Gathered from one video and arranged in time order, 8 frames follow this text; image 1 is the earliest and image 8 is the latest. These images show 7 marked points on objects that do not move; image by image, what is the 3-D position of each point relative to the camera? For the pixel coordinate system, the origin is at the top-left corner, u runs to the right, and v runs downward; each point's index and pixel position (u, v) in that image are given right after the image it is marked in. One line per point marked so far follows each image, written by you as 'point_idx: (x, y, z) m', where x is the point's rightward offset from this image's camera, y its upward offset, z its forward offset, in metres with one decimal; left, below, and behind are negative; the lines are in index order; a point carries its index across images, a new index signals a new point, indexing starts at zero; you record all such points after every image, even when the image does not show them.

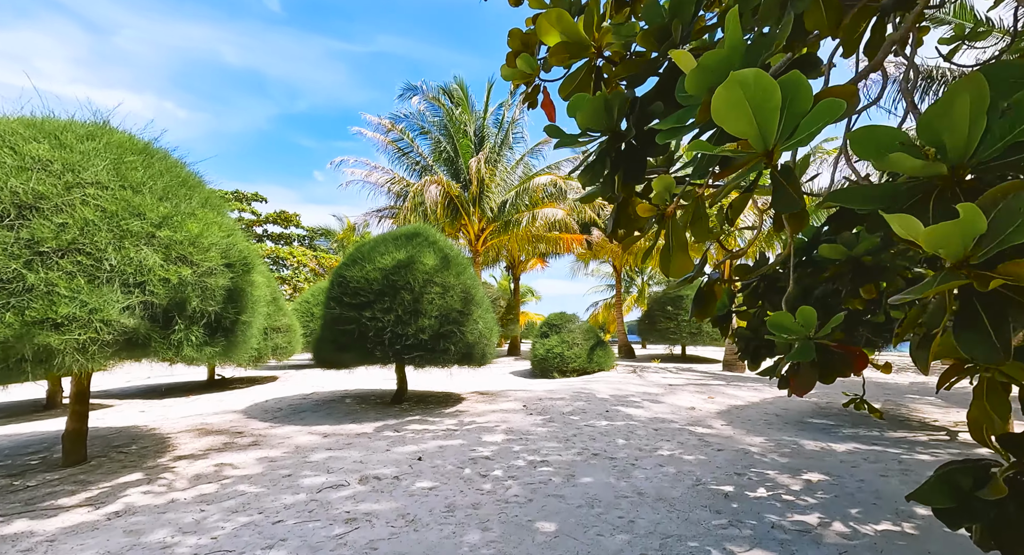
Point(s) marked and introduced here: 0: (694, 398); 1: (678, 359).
0: (+2.9, -1.9, +7.6) m
1: (+6.4, -3.2, +18.9) m
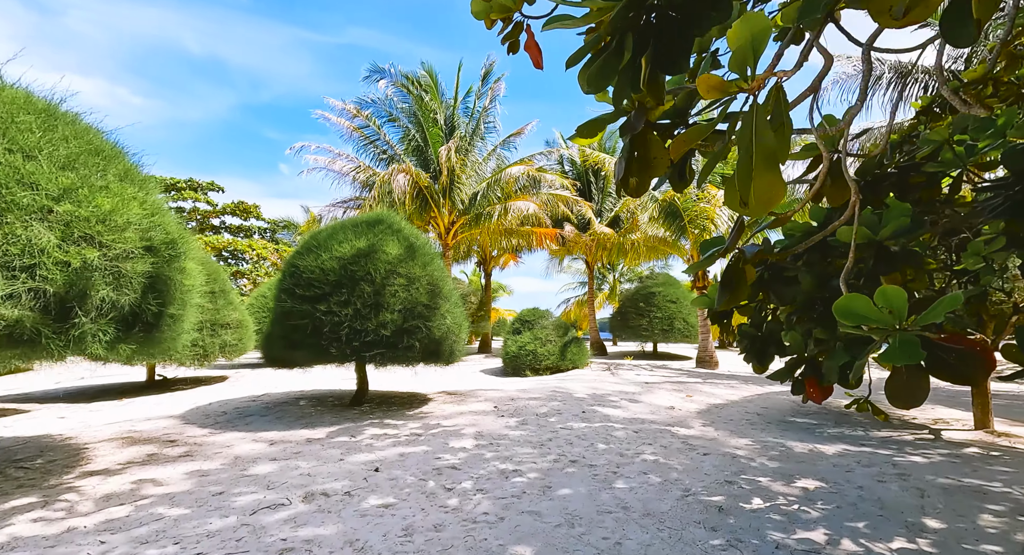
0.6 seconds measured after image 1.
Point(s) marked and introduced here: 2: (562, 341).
0: (+2.4, -1.8, +7.3) m
1: (+5.3, -3.0, +18.8) m
2: (+1.1, -1.4, +10.5) m
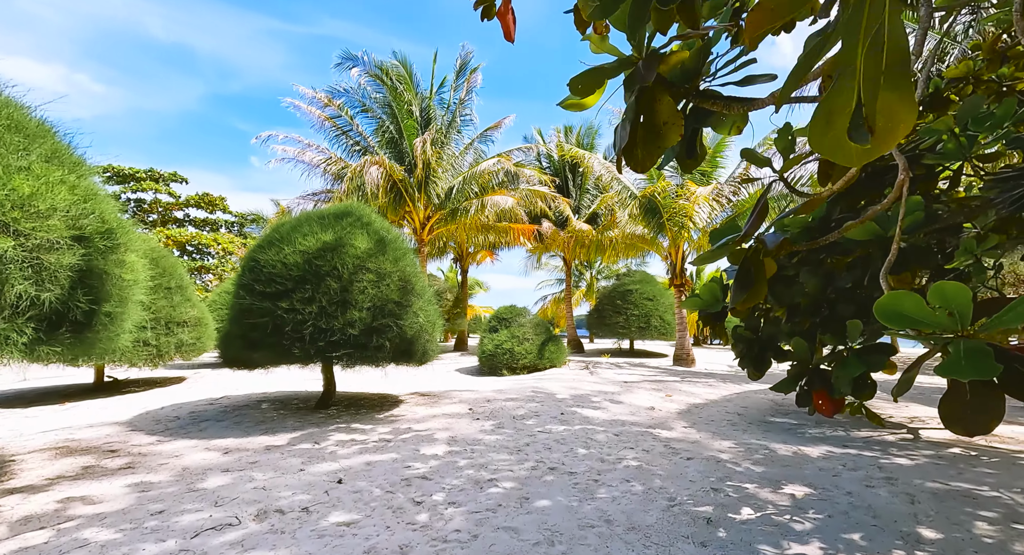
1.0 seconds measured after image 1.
0: (+2.1, -1.8, +7.2) m
1: (+4.4, -2.9, +18.8) m
2: (+0.6, -1.3, +10.2) m
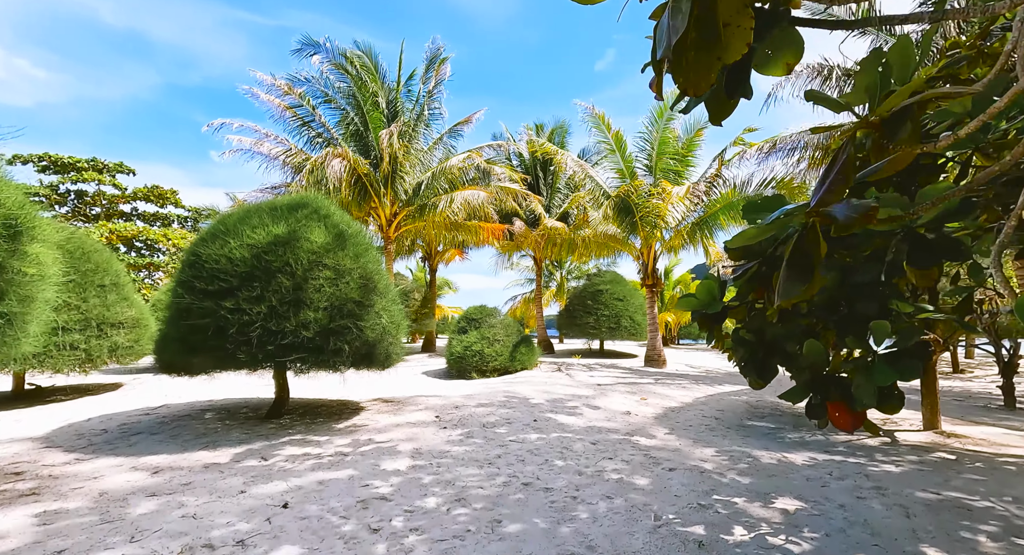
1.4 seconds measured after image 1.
0: (+1.6, -1.7, +6.9) m
1: (+3.3, -2.9, +18.6) m
2: (0.0, -1.3, +9.9) m
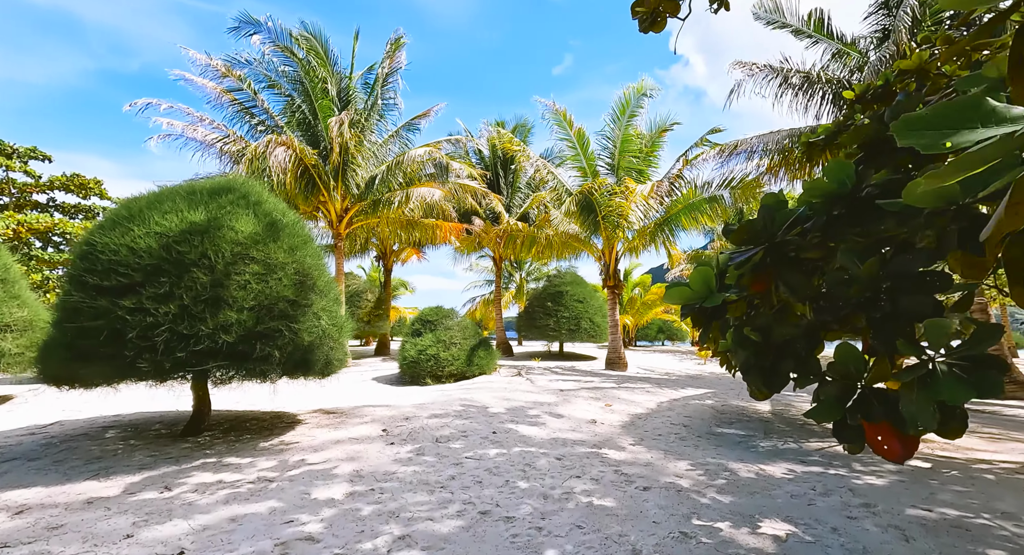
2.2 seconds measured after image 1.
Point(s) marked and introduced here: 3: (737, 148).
0: (+1.1, -1.7, +6.5) m
1: (+1.7, -3.0, +18.3) m
2: (-0.8, -1.3, +9.3) m
3: (+5.3, +3.0, +11.4) m
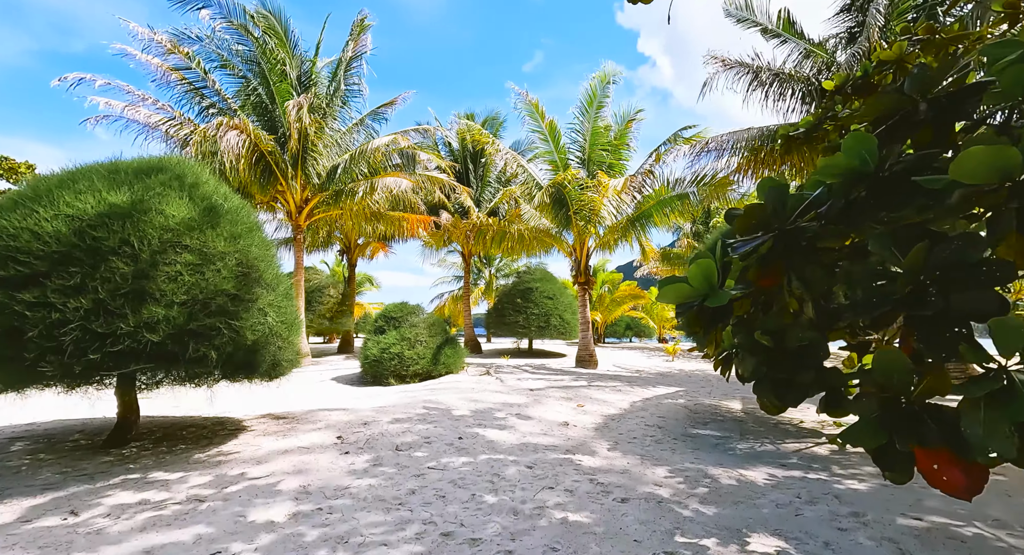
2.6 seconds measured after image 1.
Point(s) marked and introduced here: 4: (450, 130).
0: (+0.7, -1.7, +6.2) m
1: (+0.5, -2.8, +18.0) m
2: (-1.4, -1.2, +8.9) m
3: (+4.6, +3.1, +11.4) m
4: (-2.2, +5.2, +17.2) m
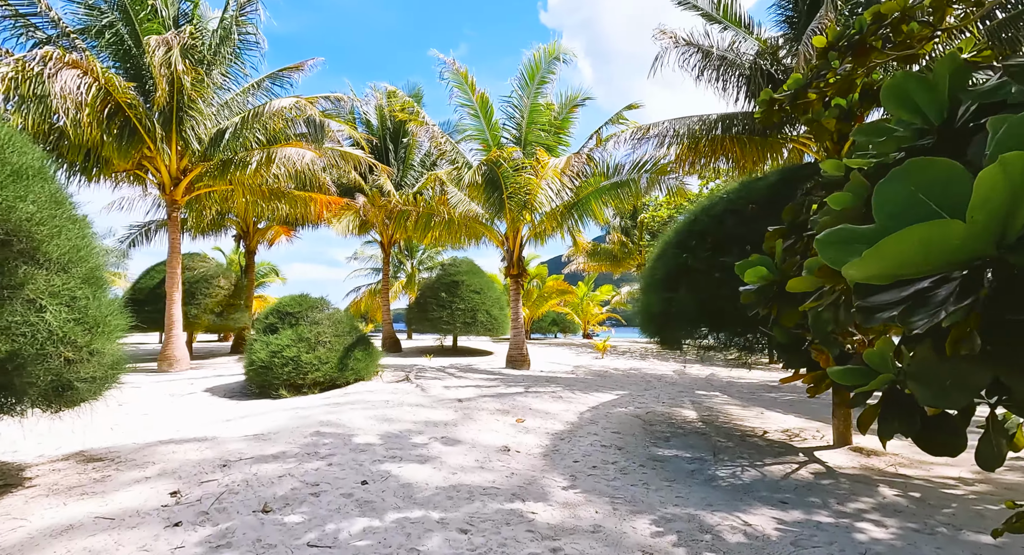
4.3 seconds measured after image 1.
0: (-0.1, -1.5, +5.0) m
1: (-2.1, -2.6, +16.7) m
2: (-2.6, -1.0, +7.4) m
3: (+3.1, +3.3, +10.7) m
4: (-4.5, +5.5, +15.3) m
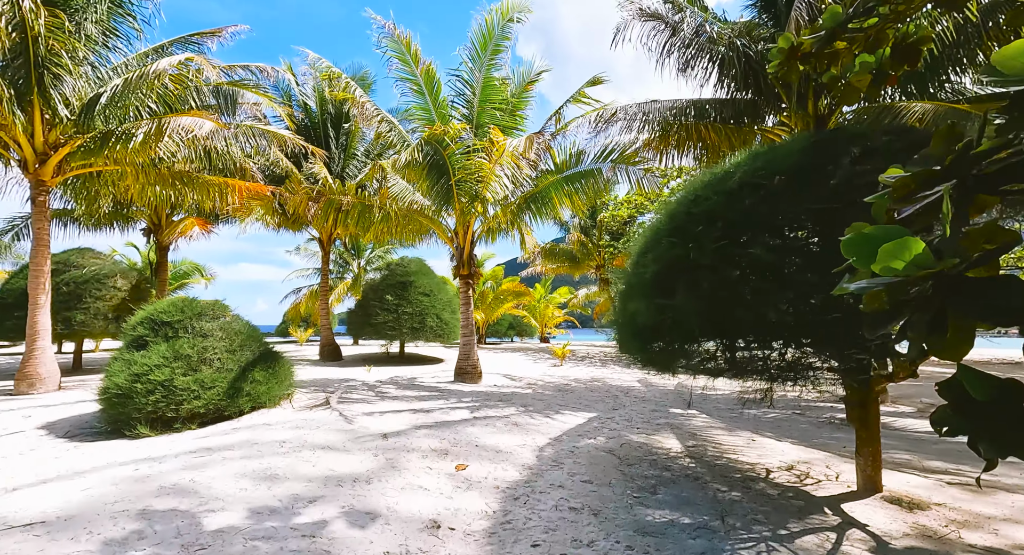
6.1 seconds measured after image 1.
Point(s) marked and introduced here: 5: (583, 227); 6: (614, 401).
0: (-0.6, -1.5, +3.6) m
1: (-3.7, -2.6, +15.1) m
2: (-3.3, -1.0, +5.7) m
3: (+2.1, +3.2, +9.6) m
4: (-5.9, +5.5, +13.6) m
5: (+2.8, +2.0, +19.4) m
6: (+1.7, -2.0, +7.9) m
